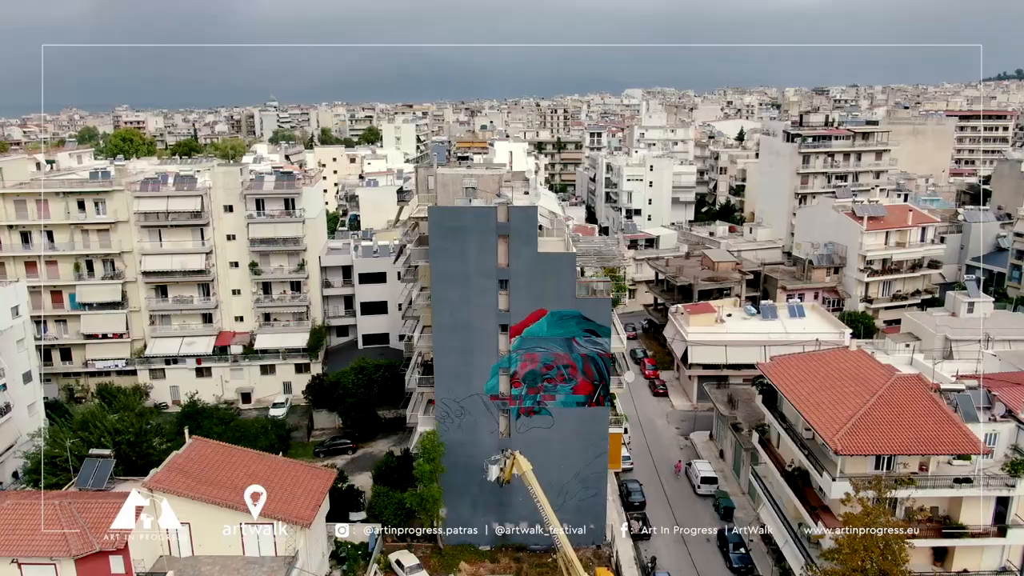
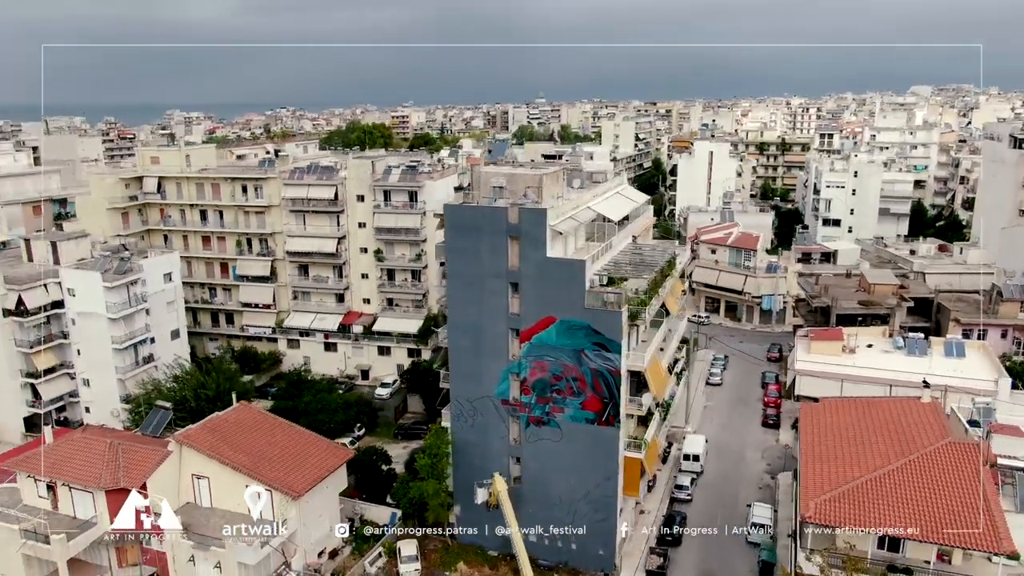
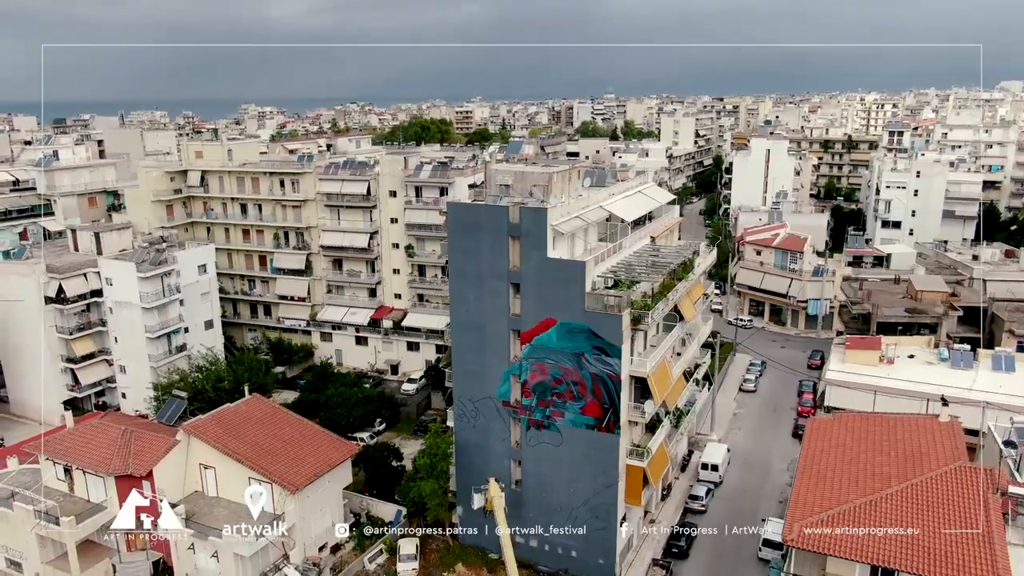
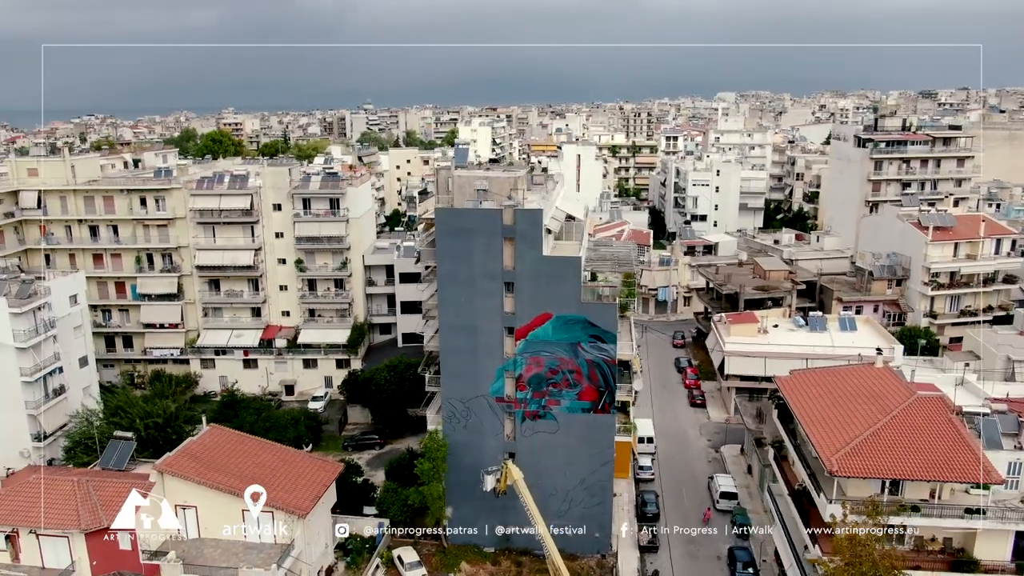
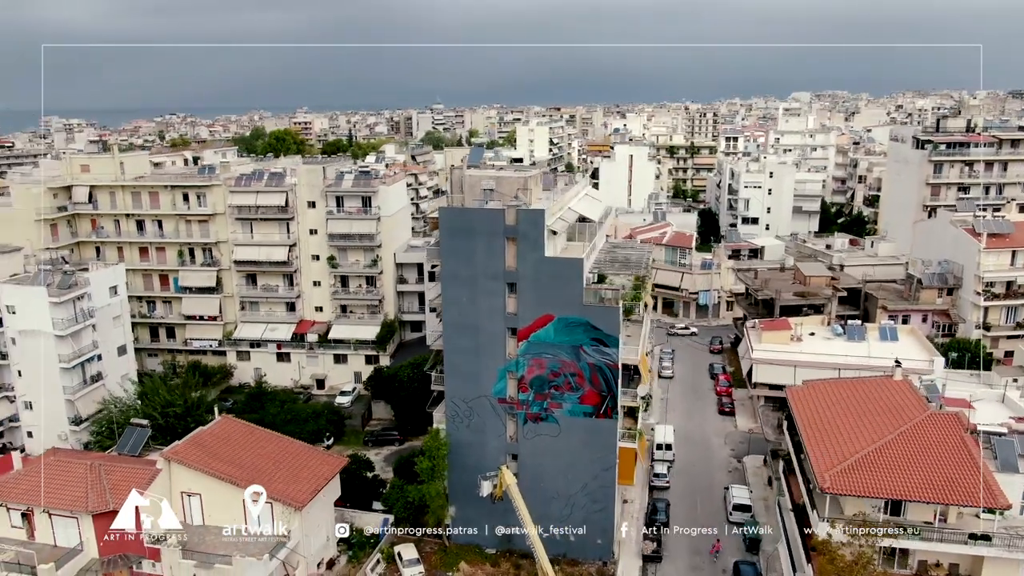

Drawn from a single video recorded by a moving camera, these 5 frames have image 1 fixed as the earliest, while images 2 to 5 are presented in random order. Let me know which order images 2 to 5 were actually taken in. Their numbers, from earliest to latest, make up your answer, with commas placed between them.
4, 5, 2, 3
